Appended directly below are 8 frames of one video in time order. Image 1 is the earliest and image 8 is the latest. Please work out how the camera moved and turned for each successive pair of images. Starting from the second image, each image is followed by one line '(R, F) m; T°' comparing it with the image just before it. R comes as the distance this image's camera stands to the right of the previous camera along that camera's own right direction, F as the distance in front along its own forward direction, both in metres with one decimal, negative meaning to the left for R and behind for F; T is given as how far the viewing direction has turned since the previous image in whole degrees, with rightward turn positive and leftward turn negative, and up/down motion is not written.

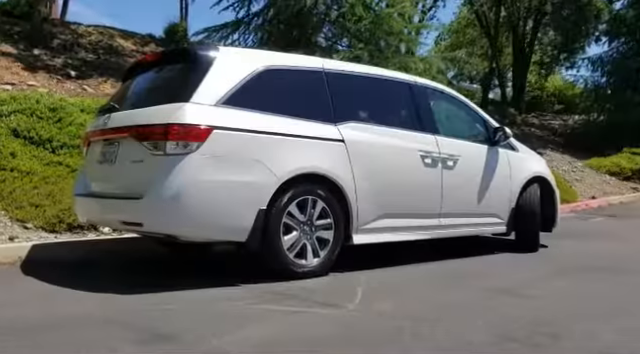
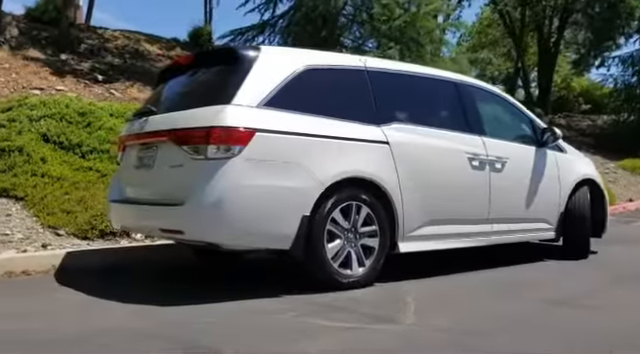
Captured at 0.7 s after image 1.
(-0.2, +0.2) m; -2°
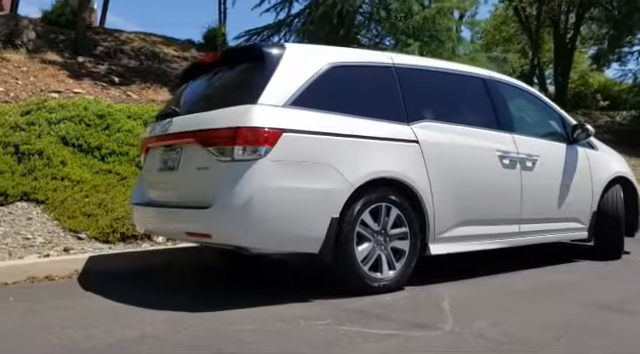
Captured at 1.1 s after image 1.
(-0.1, +0.1) m; -1°
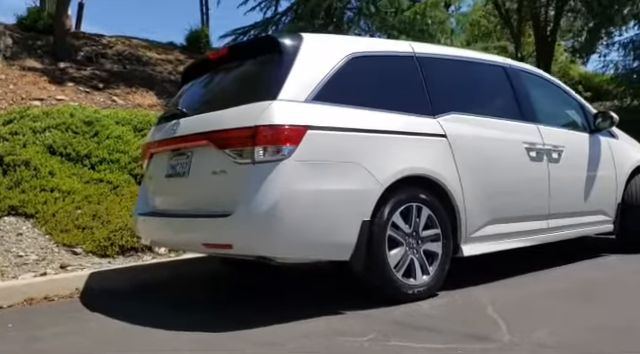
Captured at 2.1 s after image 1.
(-0.3, +0.3) m; +2°
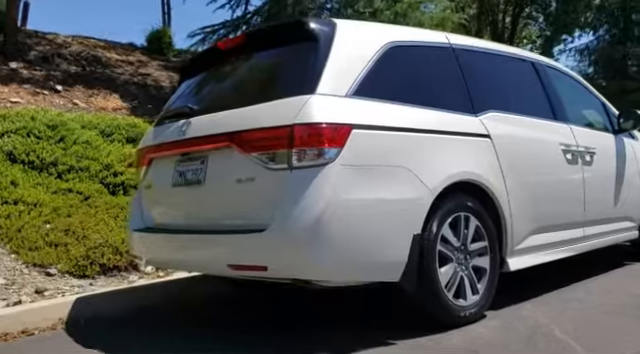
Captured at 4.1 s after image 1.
(-0.5, +0.5) m; +5°
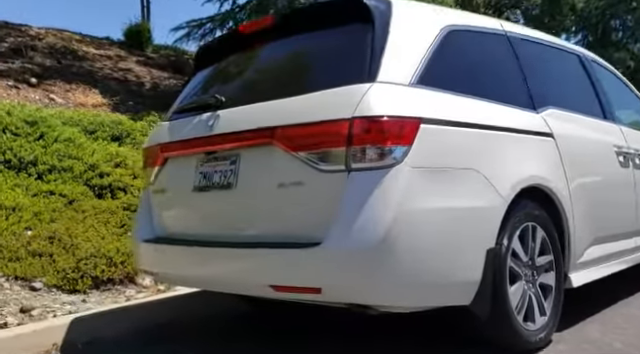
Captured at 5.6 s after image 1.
(-0.4, +0.5) m; +3°
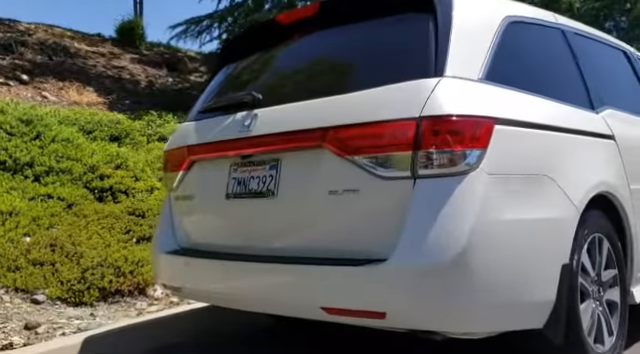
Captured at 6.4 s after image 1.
(-0.3, +0.3) m; +1°
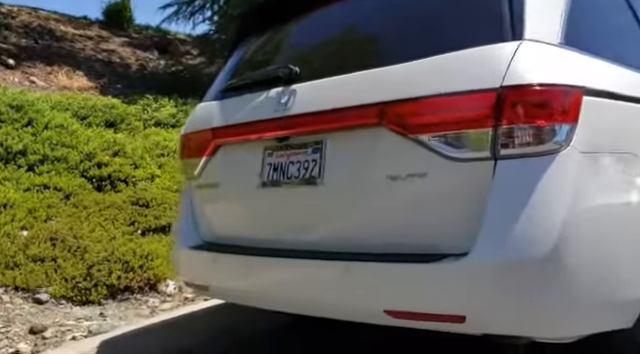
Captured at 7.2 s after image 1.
(-0.2, +0.3) m; +1°
